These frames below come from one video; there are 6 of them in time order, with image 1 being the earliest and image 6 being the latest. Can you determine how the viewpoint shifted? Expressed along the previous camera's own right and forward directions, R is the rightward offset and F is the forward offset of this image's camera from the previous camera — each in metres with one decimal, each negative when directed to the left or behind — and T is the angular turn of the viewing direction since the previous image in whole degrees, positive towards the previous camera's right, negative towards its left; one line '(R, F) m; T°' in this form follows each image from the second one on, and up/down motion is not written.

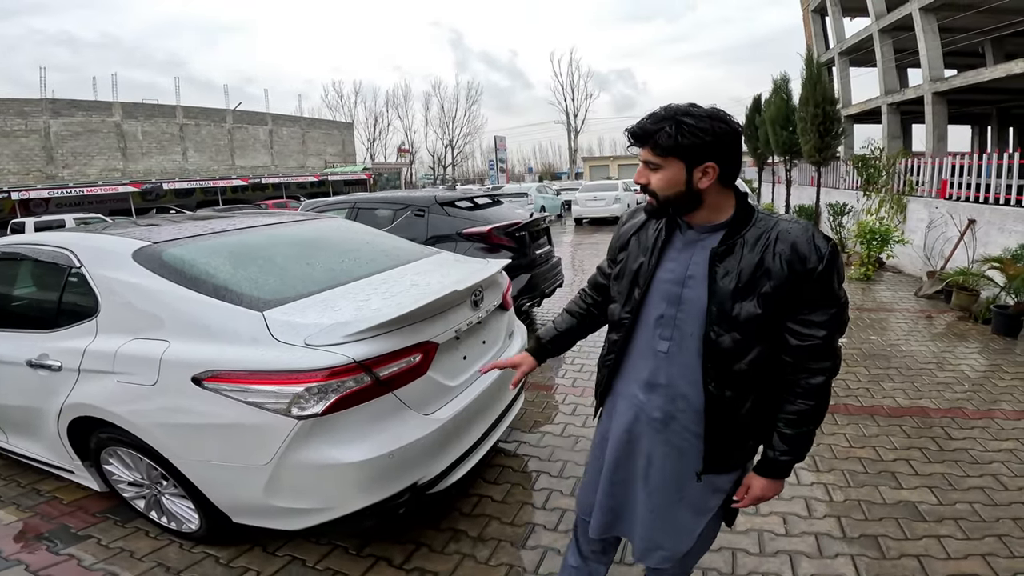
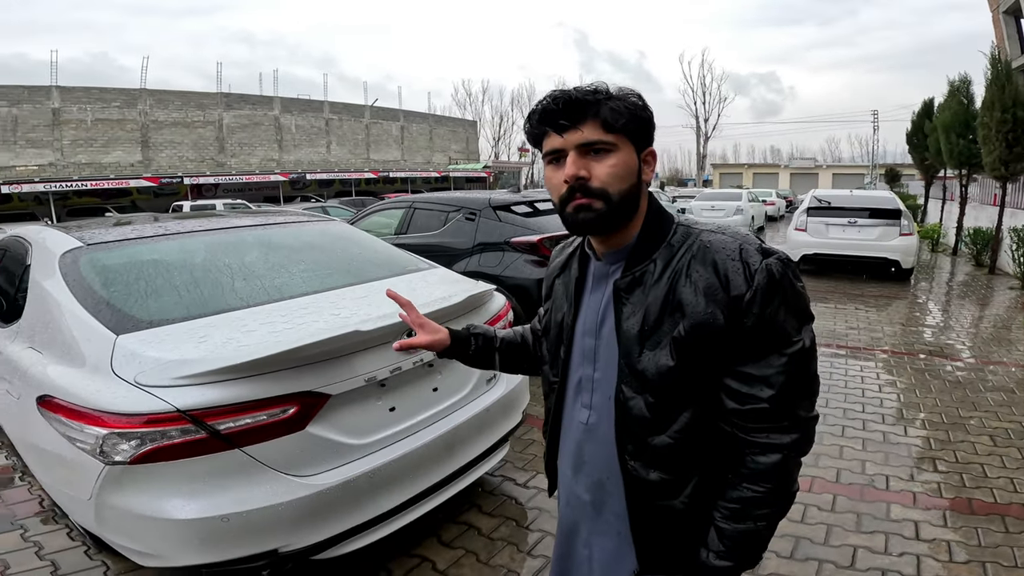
(+0.6, +0.7) m; -12°
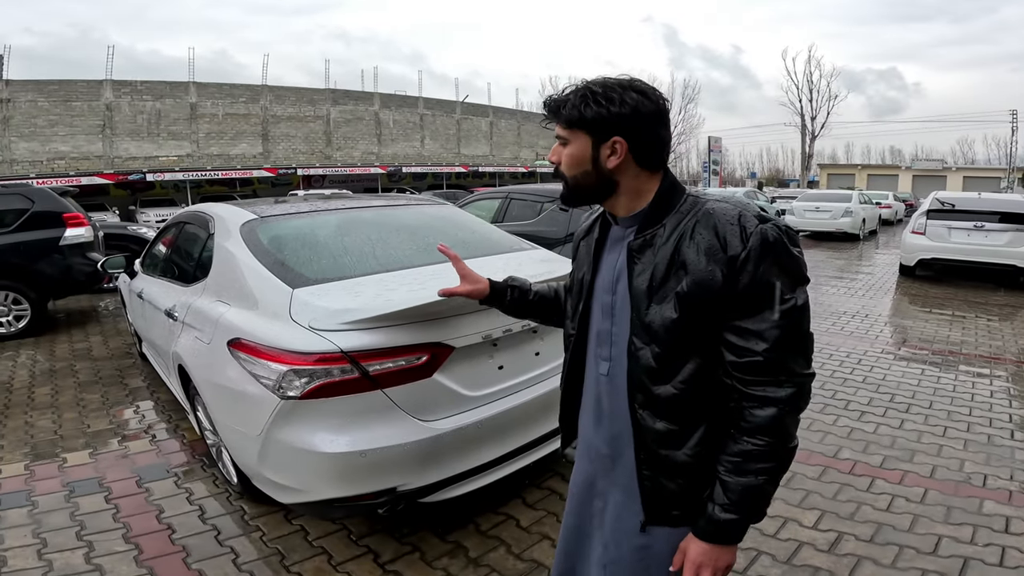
(-0.1, -0.3) m; -8°
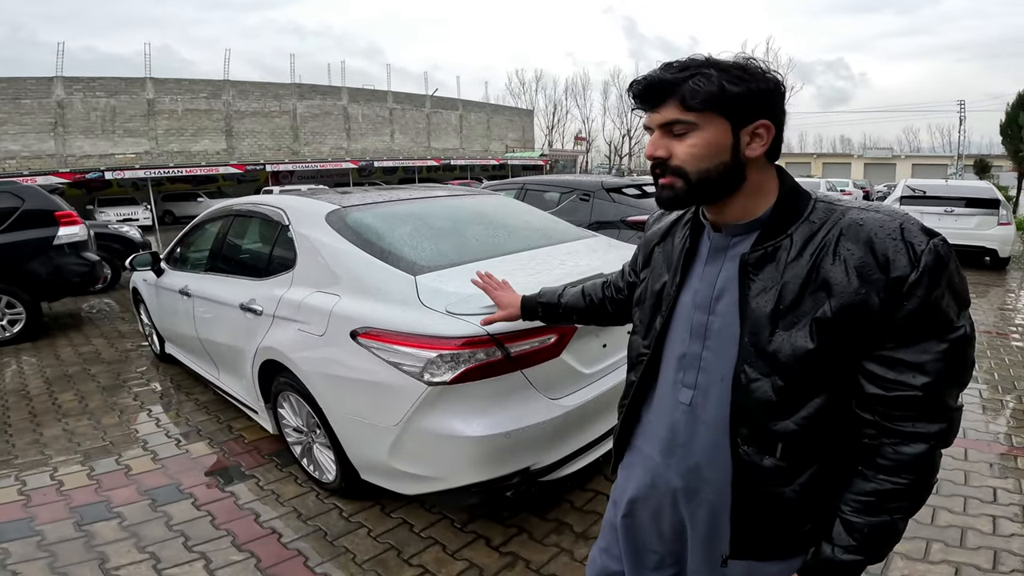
(-0.6, 0.0) m; +3°
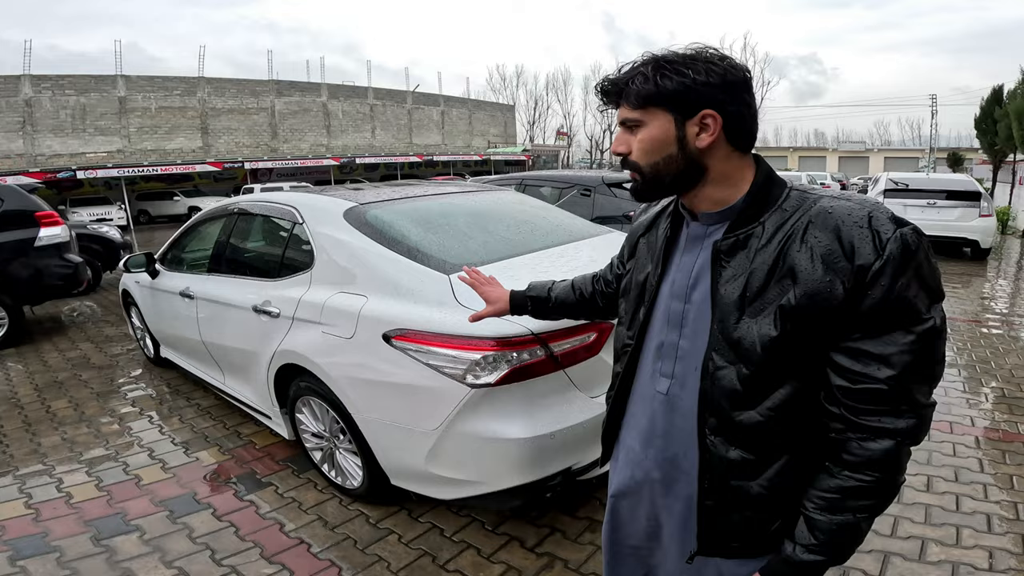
(-0.2, +0.1) m; +2°
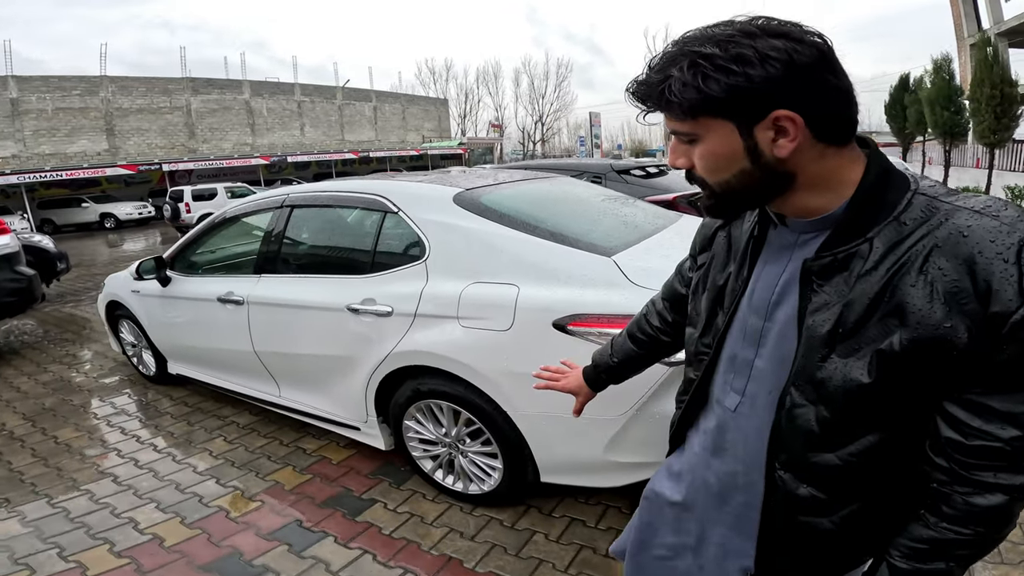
(-0.9, +0.2) m; +7°
